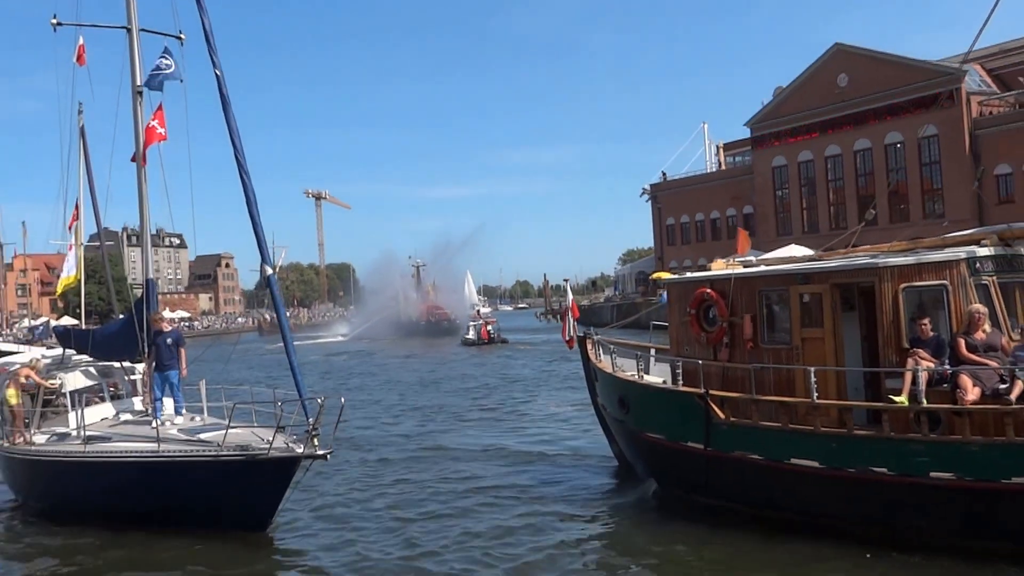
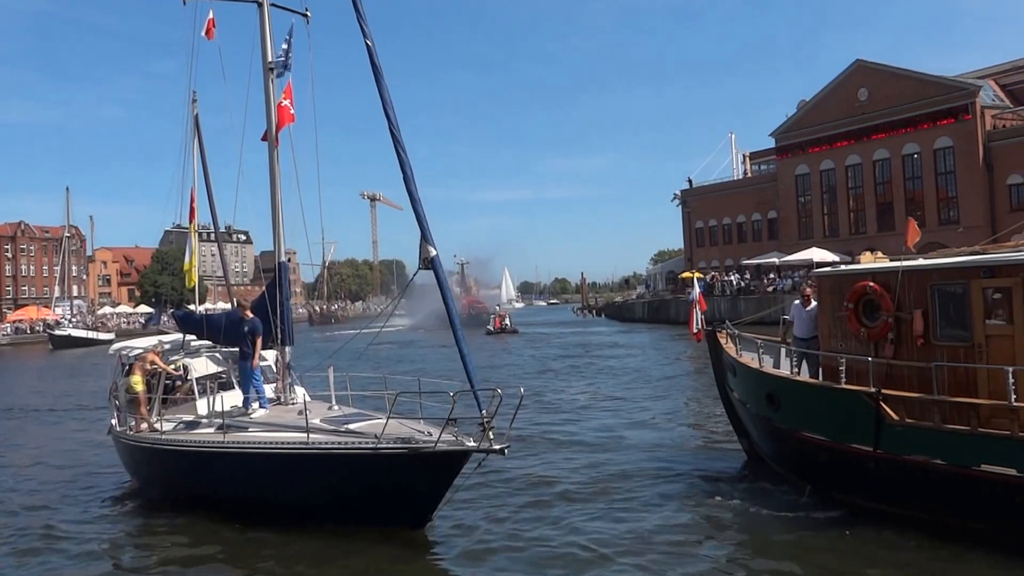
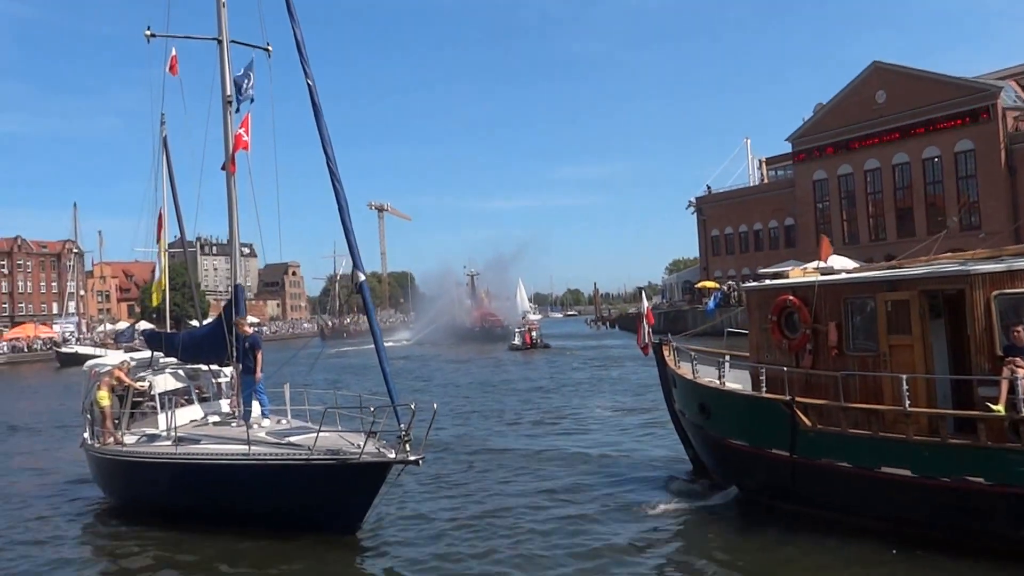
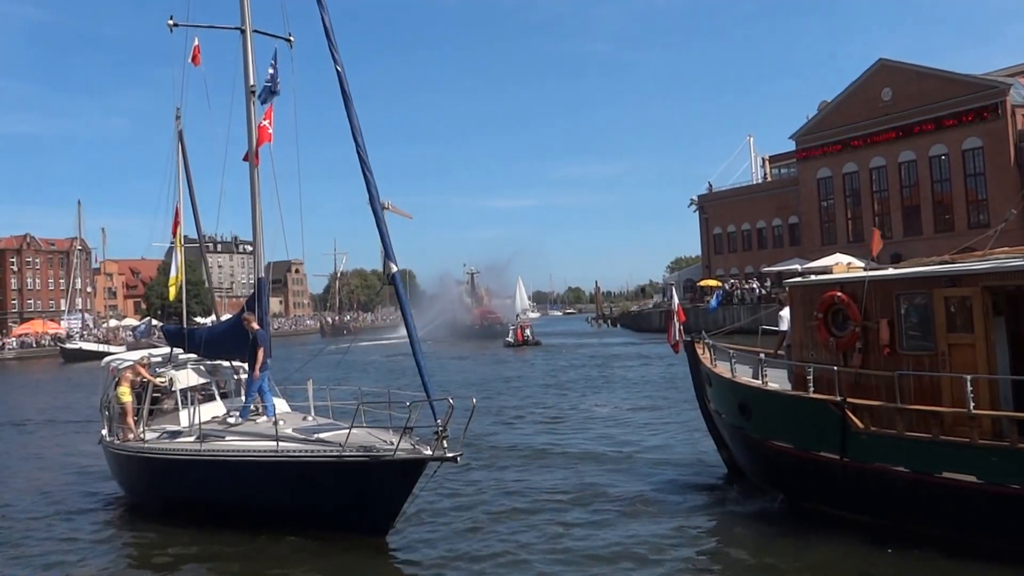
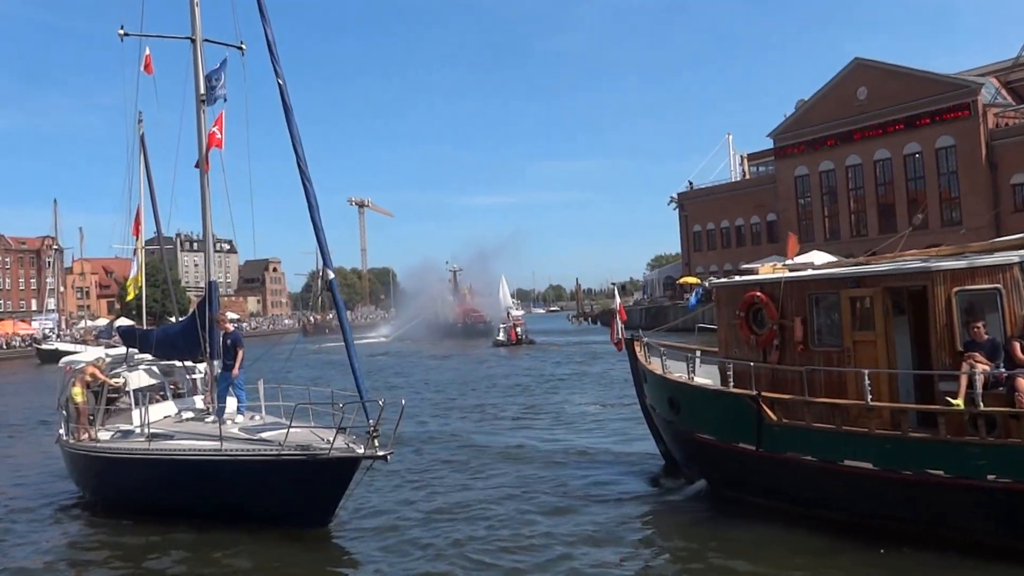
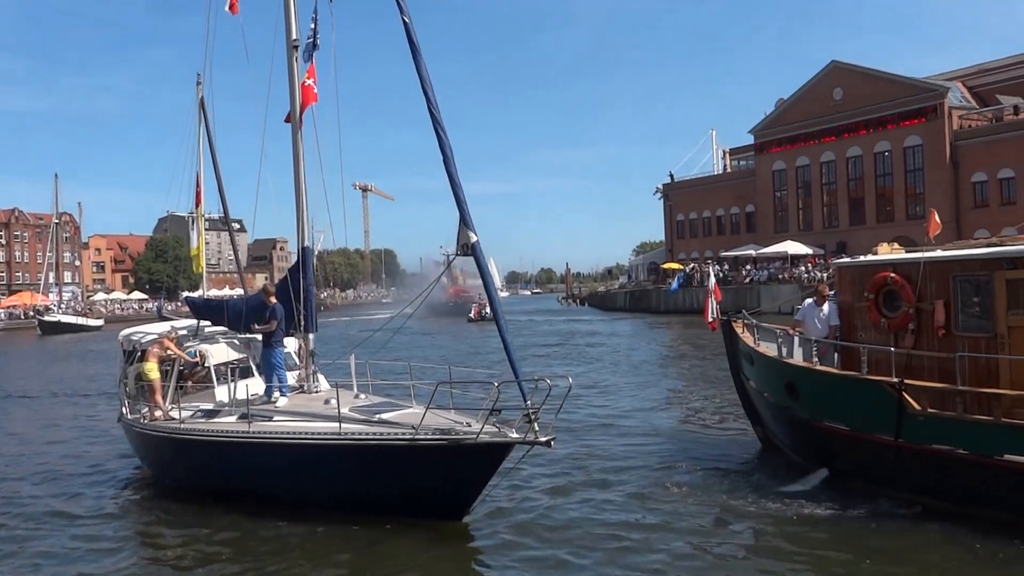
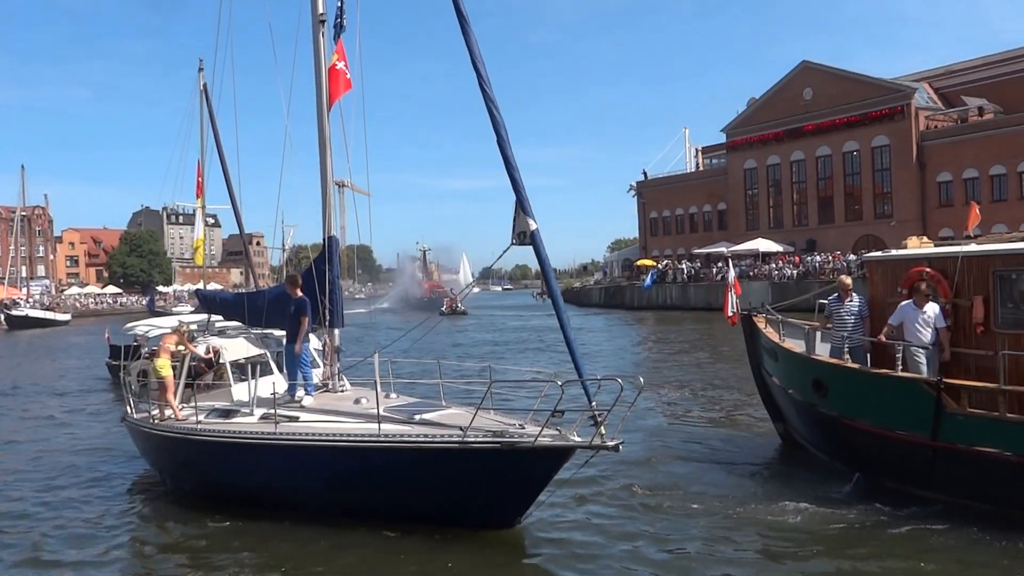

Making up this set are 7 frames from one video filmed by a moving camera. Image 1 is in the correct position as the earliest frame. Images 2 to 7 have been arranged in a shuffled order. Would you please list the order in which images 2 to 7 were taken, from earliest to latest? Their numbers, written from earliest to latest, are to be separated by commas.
5, 3, 4, 2, 6, 7
